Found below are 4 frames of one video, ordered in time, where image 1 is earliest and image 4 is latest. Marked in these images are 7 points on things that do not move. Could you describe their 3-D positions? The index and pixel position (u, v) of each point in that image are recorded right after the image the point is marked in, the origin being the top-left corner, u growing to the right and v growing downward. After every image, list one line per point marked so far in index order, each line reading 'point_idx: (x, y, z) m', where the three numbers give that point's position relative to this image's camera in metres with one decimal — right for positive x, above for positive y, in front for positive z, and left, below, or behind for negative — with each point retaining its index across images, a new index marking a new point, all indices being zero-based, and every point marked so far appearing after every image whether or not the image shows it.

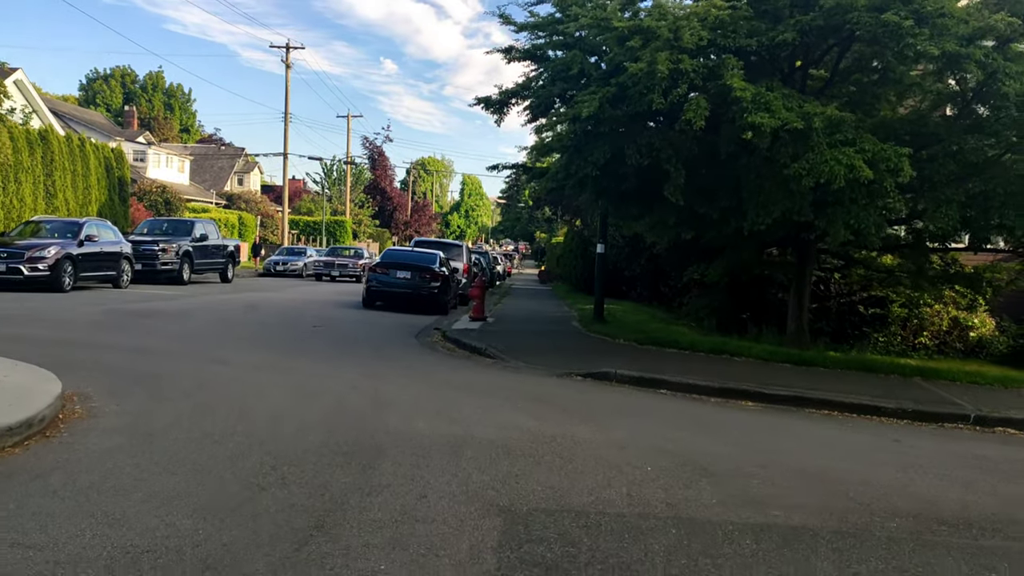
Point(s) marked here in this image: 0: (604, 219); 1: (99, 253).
0: (+1.7, +1.3, +16.3) m
1: (-8.9, +0.8, +19.3) m
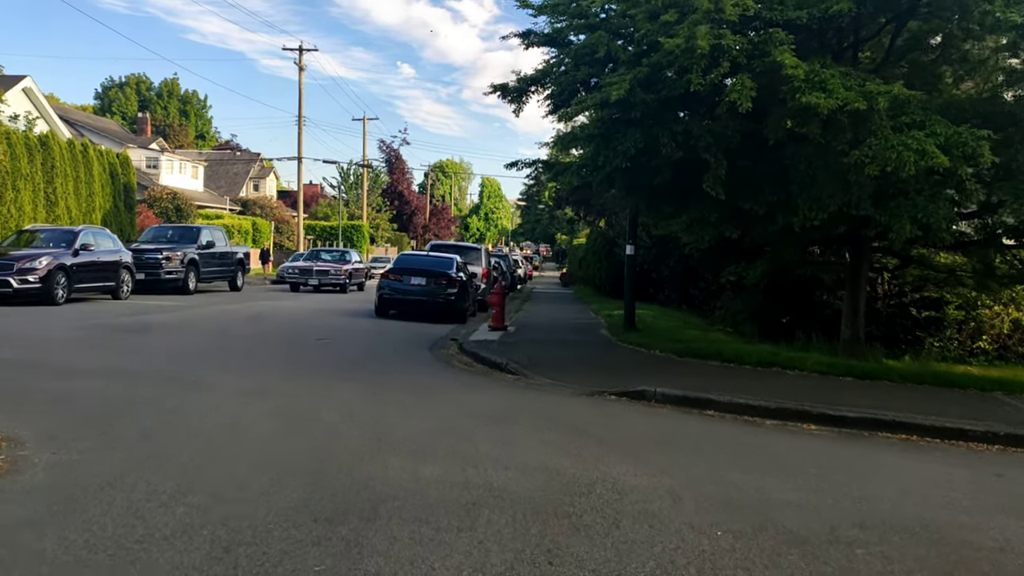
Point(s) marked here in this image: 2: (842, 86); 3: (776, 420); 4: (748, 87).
0: (+2.1, +1.2, +15.1) m
1: (-8.4, +0.5, +18.2) m
2: (+3.3, +2.0, +9.1) m
3: (+2.5, -1.2, +8.5) m
4: (+2.4, +2.0, +9.1) m
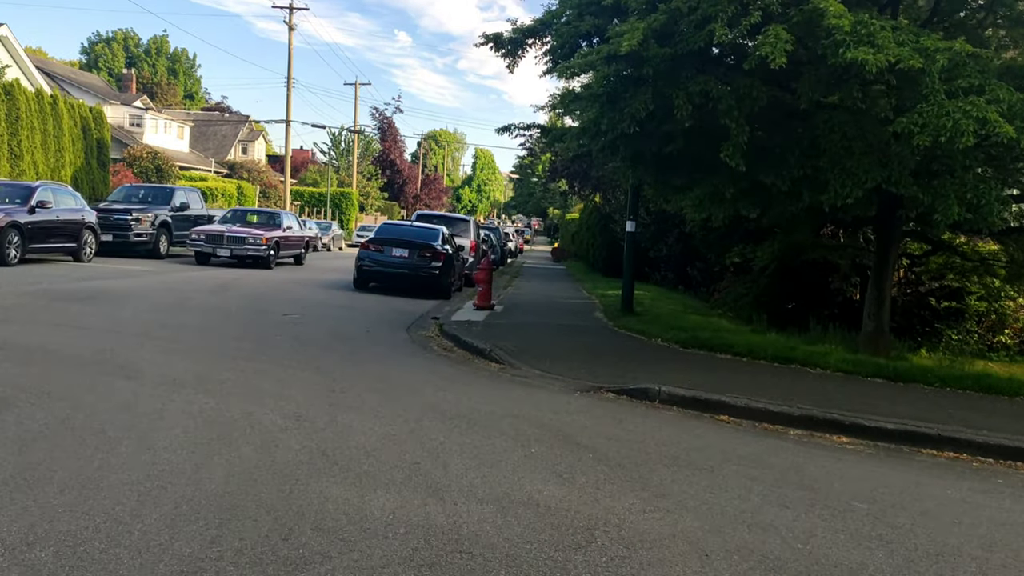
0: (+1.9, +1.5, +13.8) m
1: (-8.6, +1.2, +16.8) m
2: (+3.3, +2.1, +7.8) m
3: (+2.3, -1.2, +7.3) m
4: (+2.3, +2.2, +7.8) m
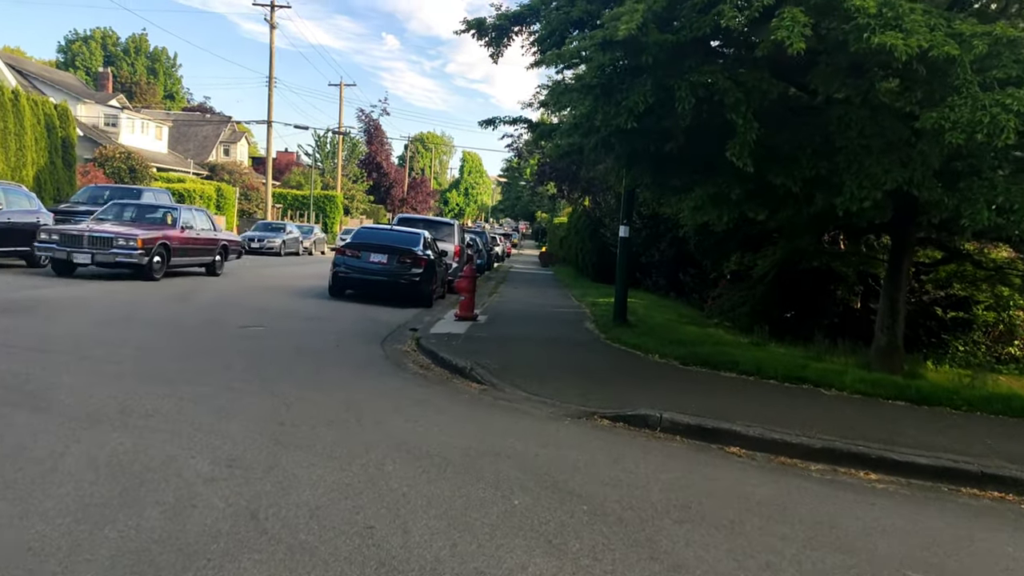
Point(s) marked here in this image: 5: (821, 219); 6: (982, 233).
0: (+1.7, +1.4, +12.9) m
1: (-8.9, +1.1, +15.8) m
2: (+3.1, +2.0, +6.9) m
3: (+2.2, -1.3, +6.4) m
4: (+2.2, +2.0, +6.9) m
5: (+3.4, +0.8, +9.9) m
6: (+4.6, +0.5, +8.9) m
